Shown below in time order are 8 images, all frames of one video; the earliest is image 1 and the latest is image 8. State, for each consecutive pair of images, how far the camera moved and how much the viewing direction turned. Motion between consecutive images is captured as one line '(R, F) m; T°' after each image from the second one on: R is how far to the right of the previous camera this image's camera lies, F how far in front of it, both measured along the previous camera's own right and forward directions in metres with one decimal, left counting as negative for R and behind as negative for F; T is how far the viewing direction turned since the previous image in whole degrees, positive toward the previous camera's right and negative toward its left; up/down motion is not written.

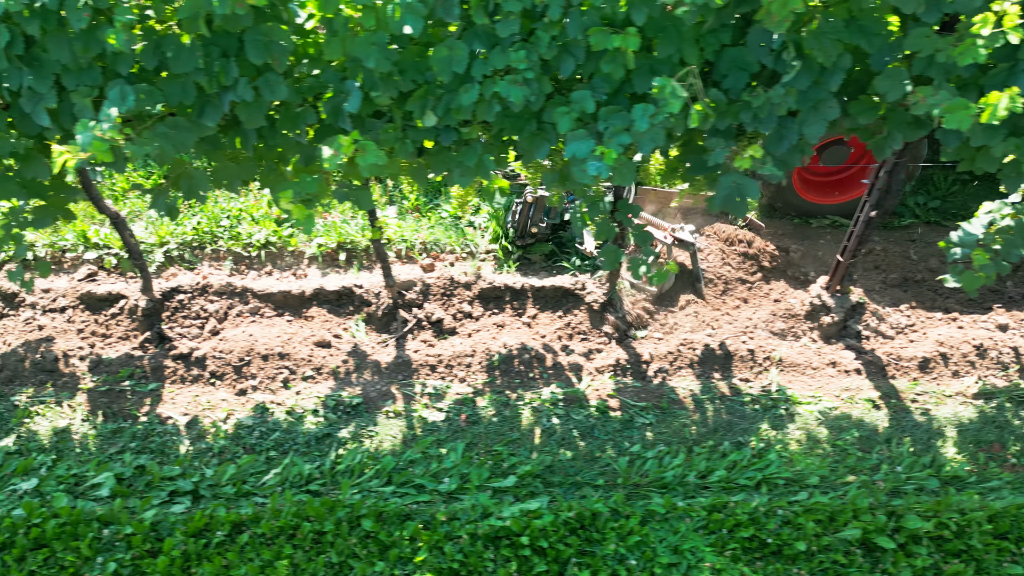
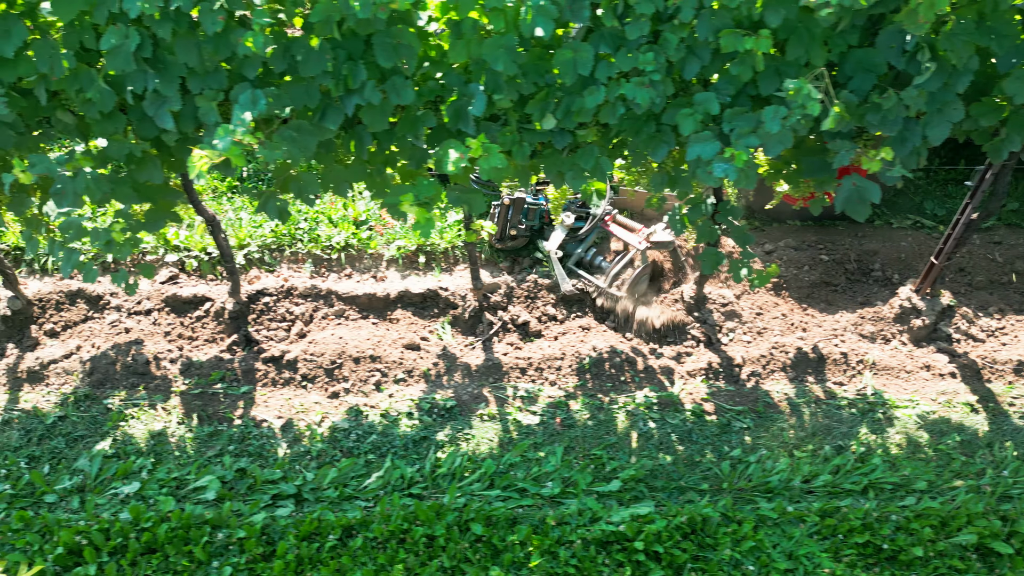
(-0.3, 0.0) m; 0°
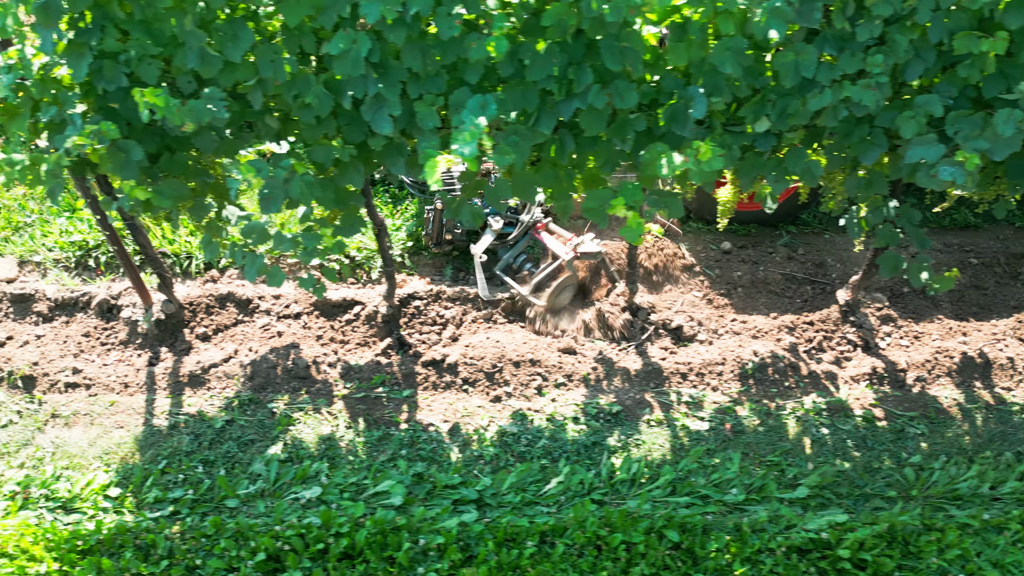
(-0.5, 0.0) m; -1°
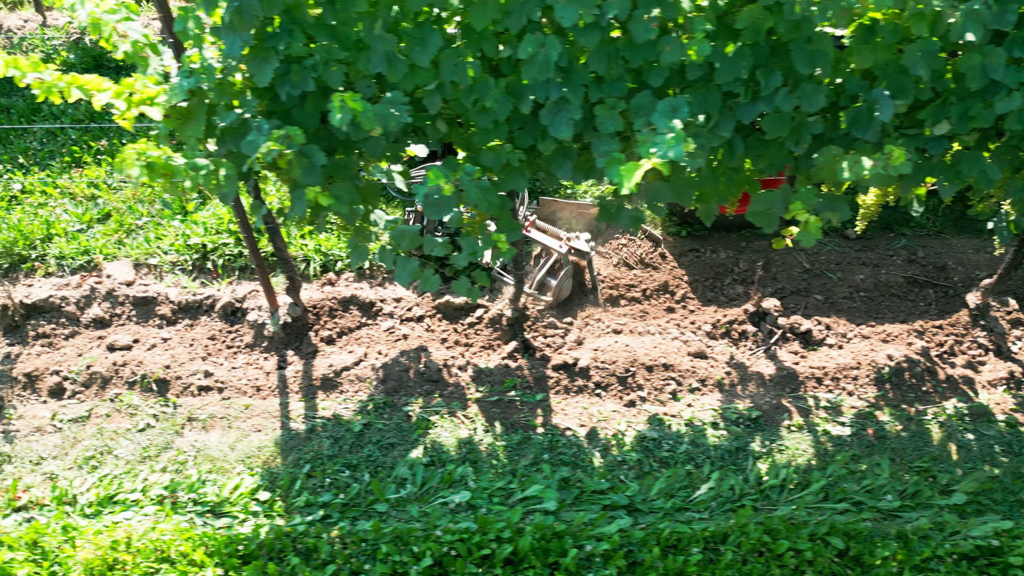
(-0.4, 0.0) m; -1°
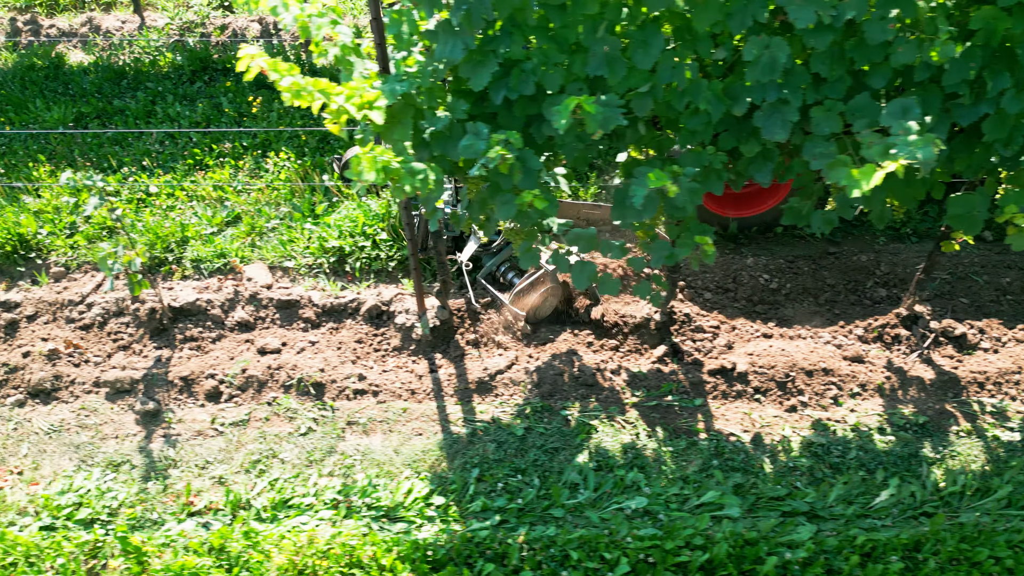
(-0.5, 0.0) m; -1°
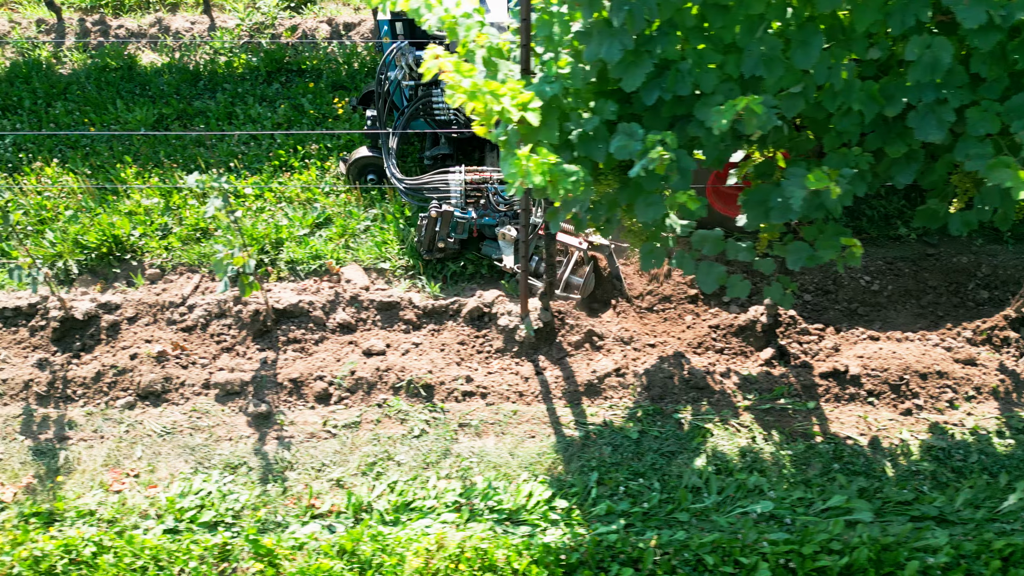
(-0.3, 0.0) m; 0°
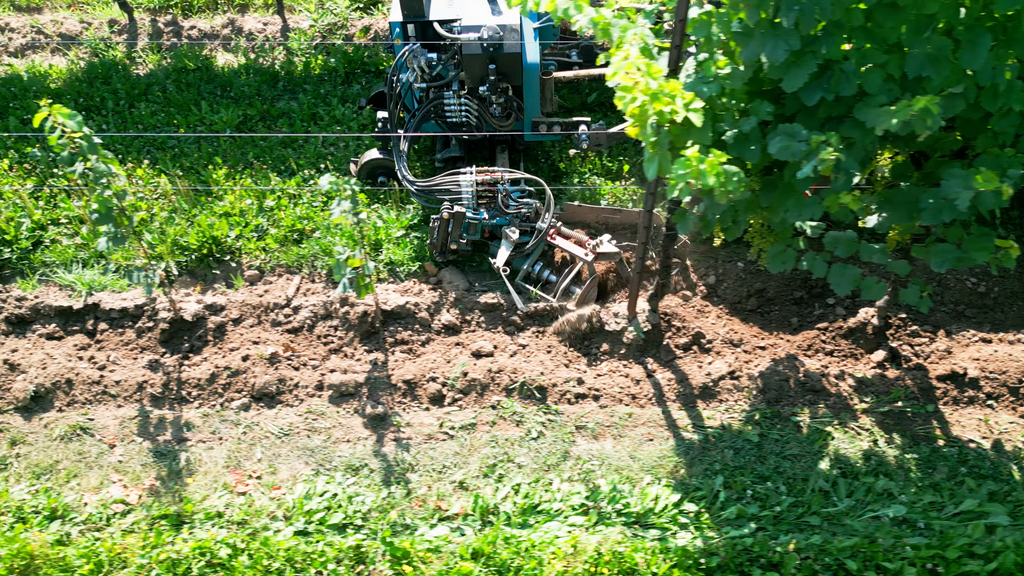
(-0.3, 0.0) m; 0°
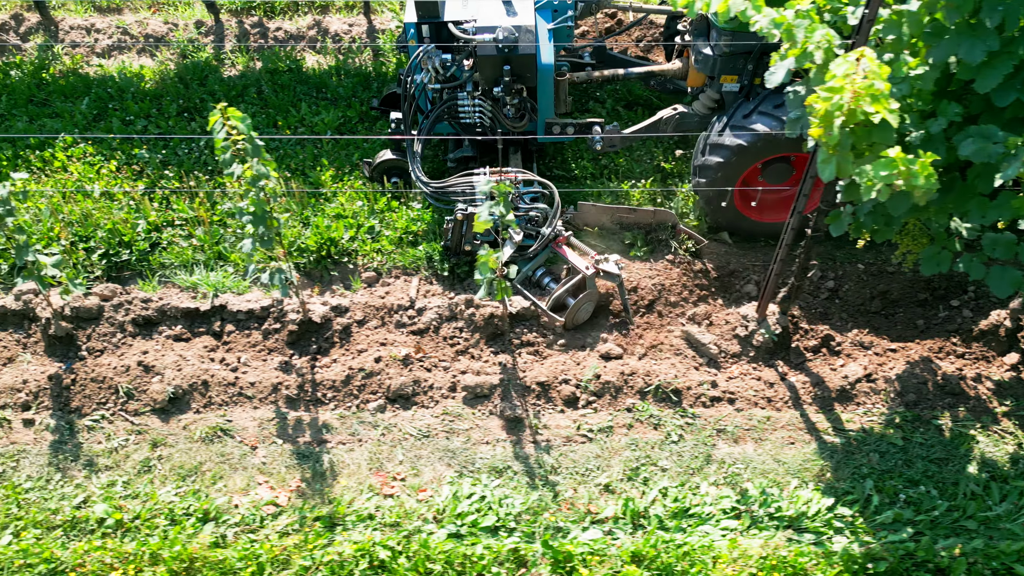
(-0.4, 0.0) m; -1°
